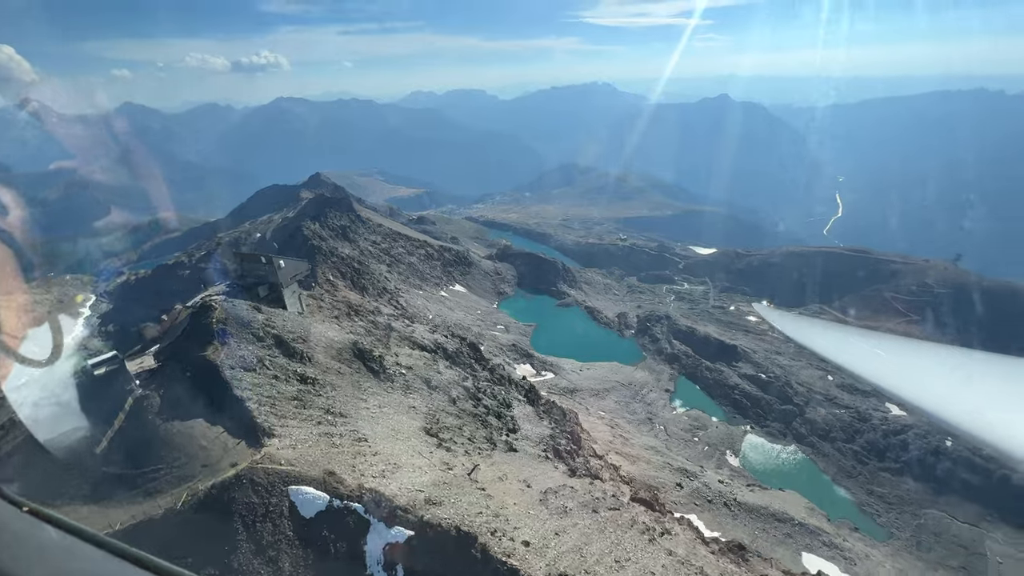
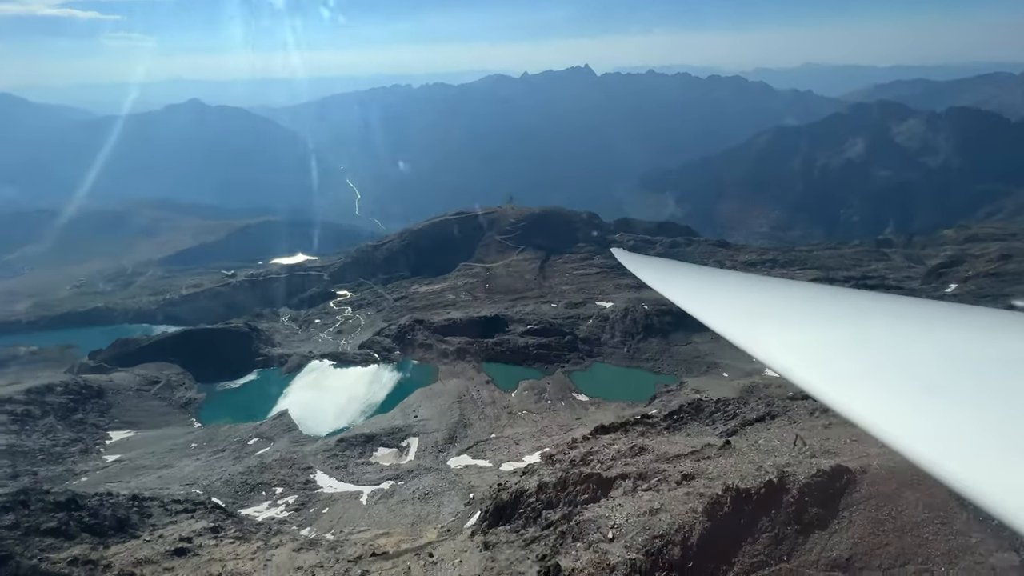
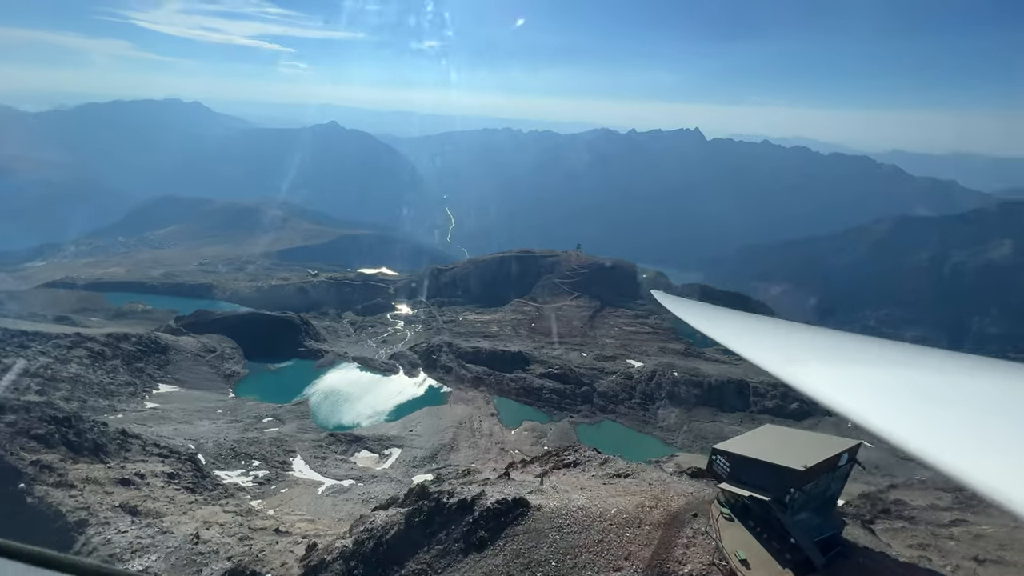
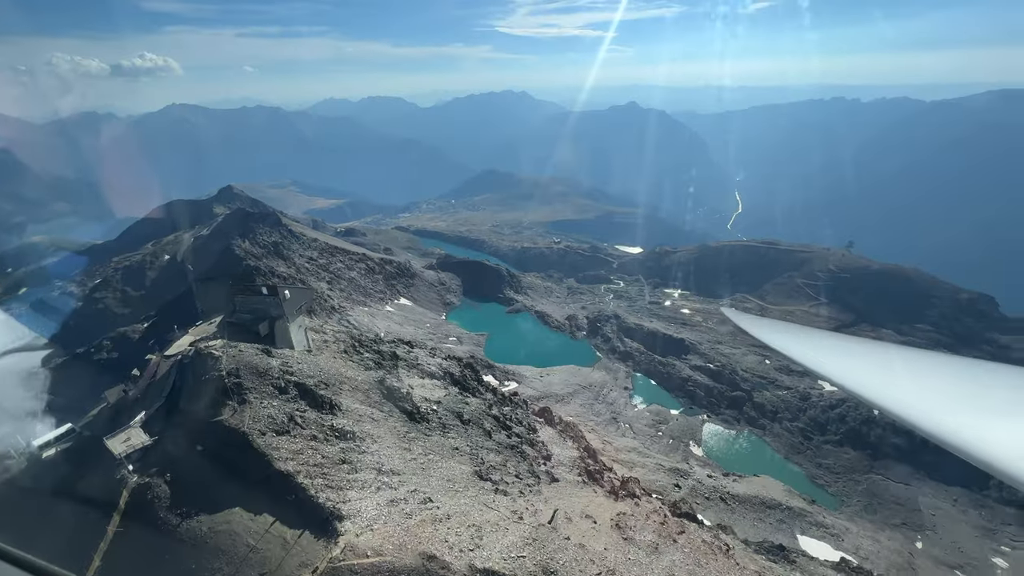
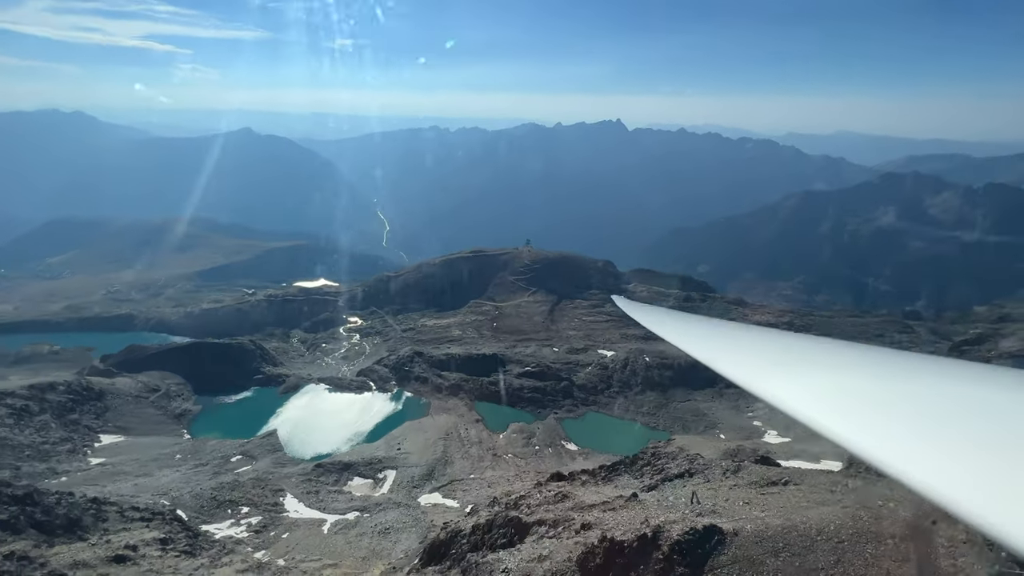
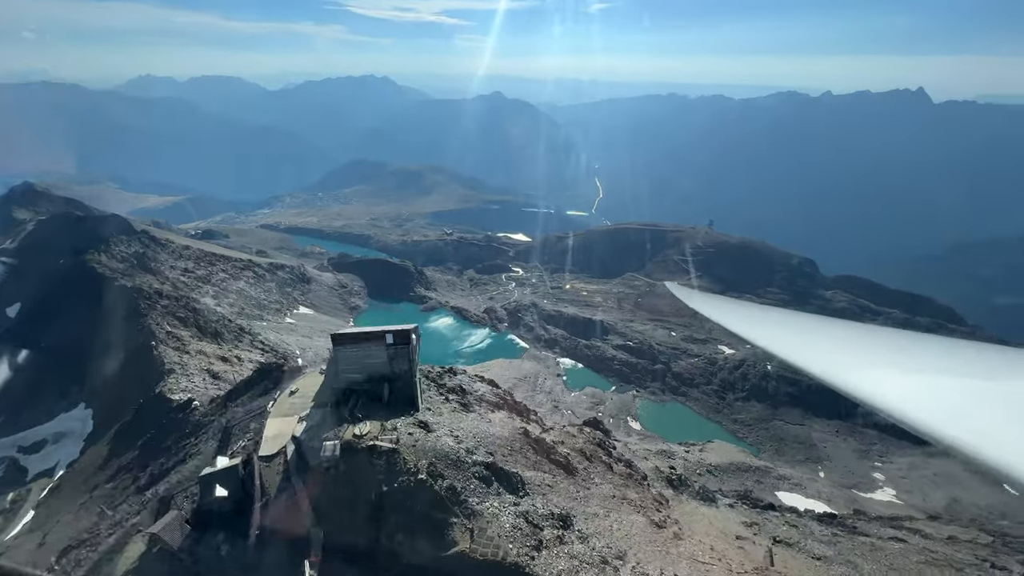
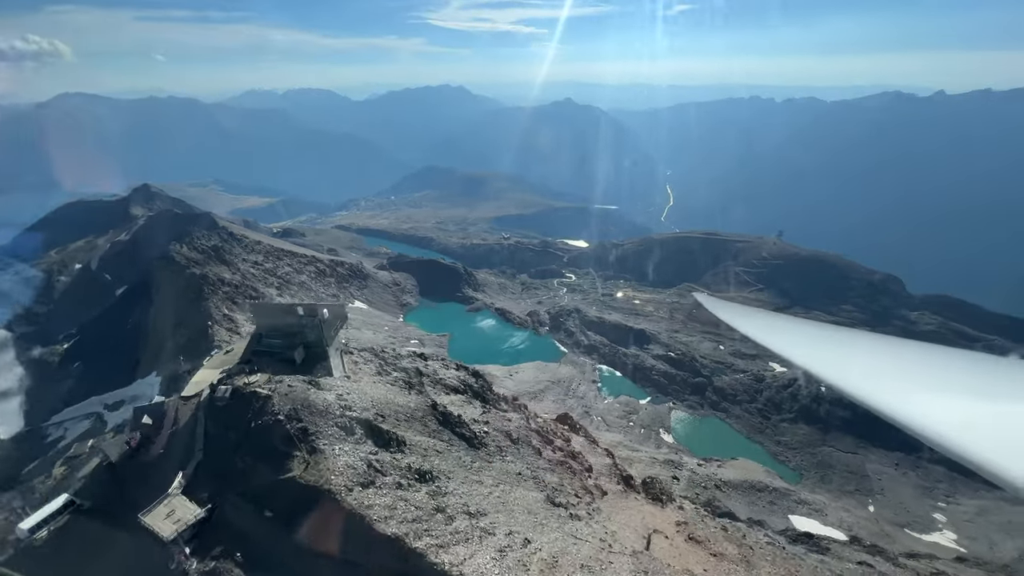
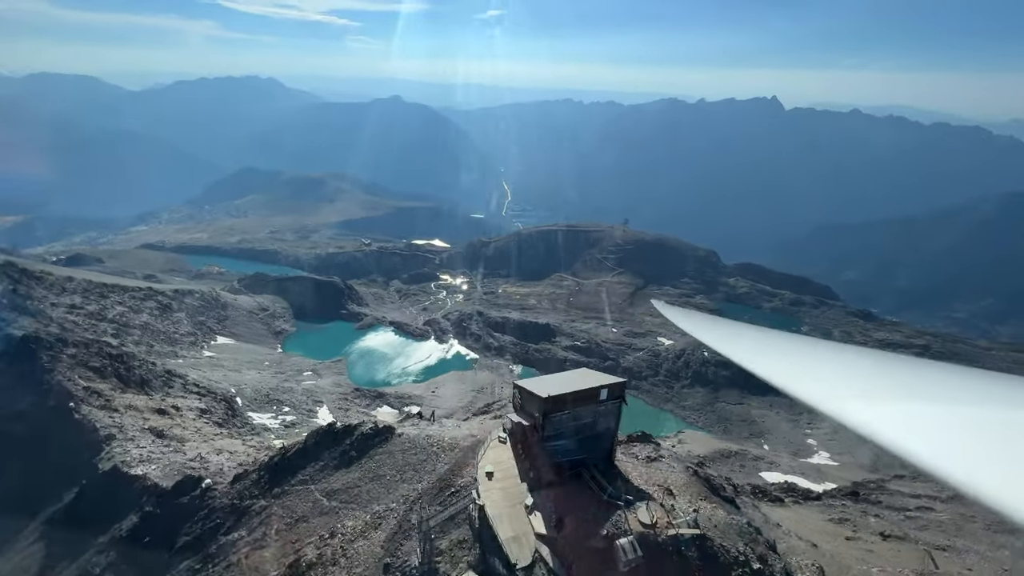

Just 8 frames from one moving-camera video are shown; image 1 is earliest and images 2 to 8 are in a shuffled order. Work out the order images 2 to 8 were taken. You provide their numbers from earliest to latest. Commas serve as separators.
4, 7, 6, 8, 3, 5, 2
